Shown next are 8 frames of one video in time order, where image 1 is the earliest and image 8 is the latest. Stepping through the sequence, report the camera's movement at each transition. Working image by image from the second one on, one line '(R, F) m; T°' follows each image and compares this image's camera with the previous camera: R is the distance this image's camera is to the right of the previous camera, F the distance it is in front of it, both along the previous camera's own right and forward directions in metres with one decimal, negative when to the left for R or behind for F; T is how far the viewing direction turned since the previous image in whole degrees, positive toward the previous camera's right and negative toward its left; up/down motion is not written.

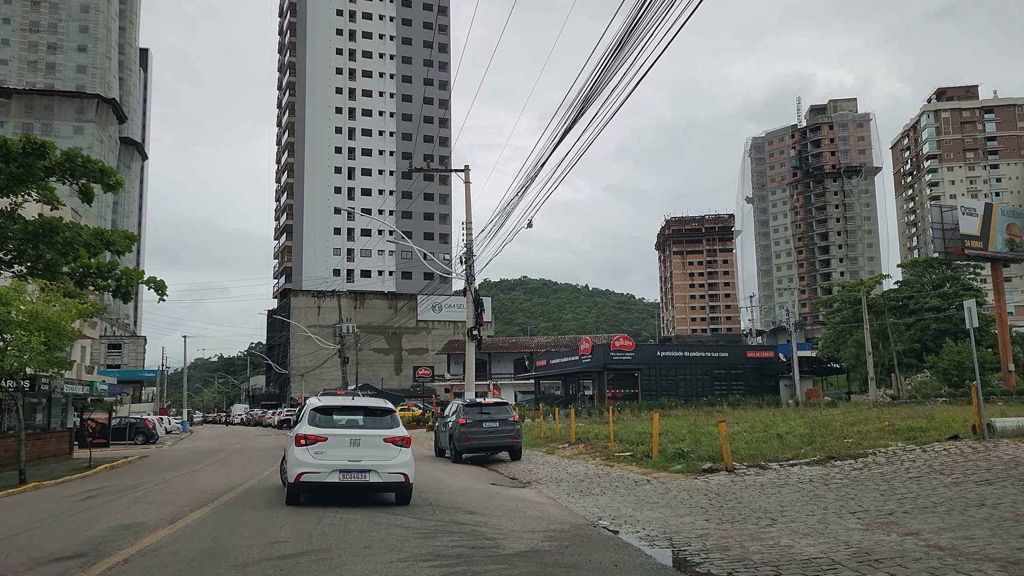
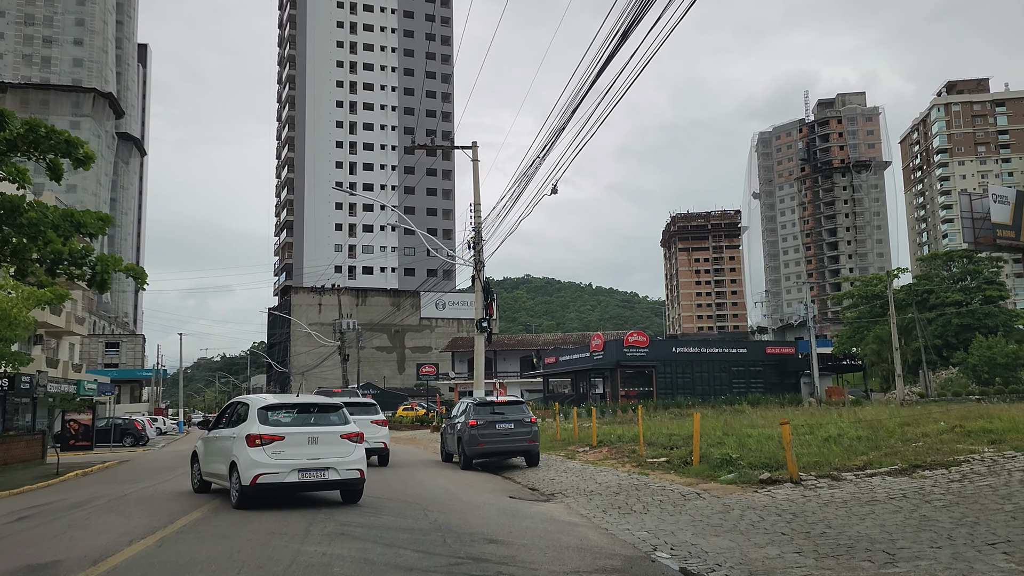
(-0.3, +2.2) m; 0°
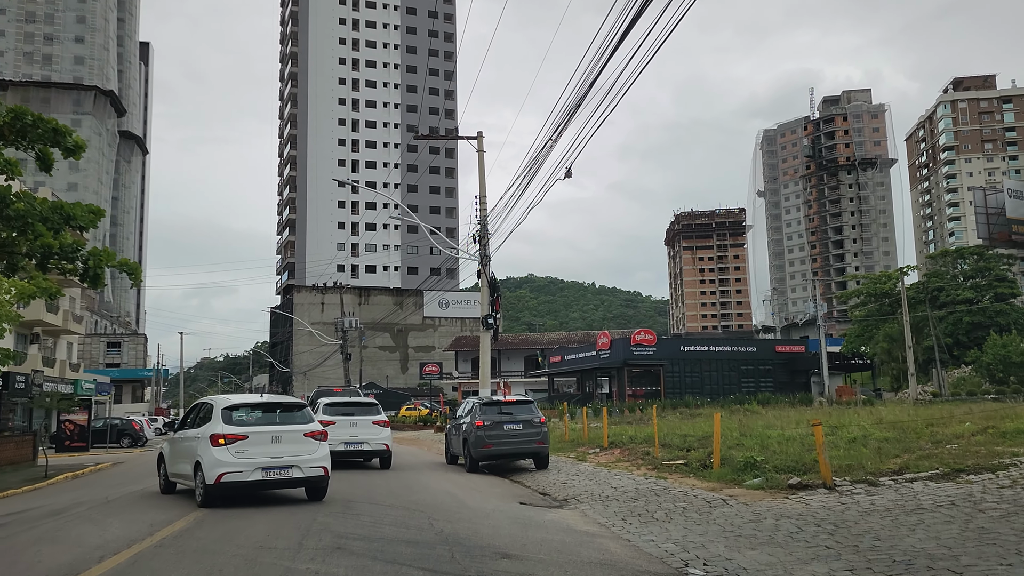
(-0.1, +0.8) m; 0°
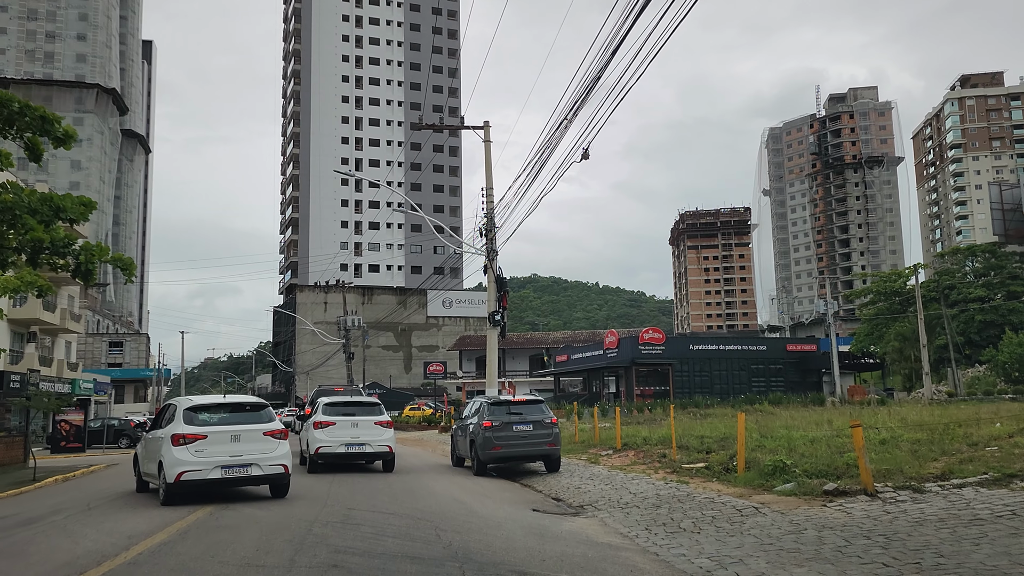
(-0.1, +0.8) m; 0°
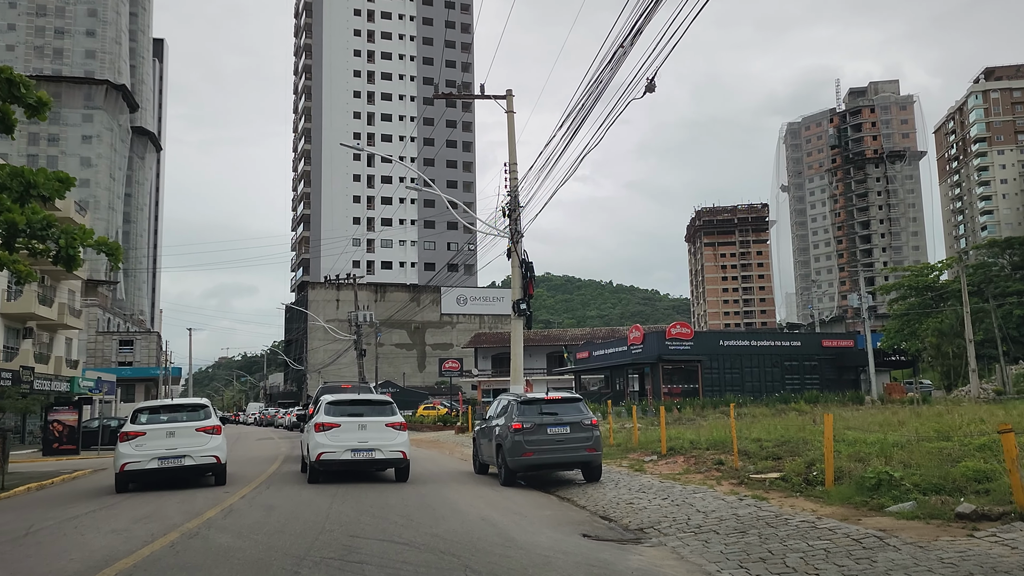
(-0.3, +2.2) m; -1°
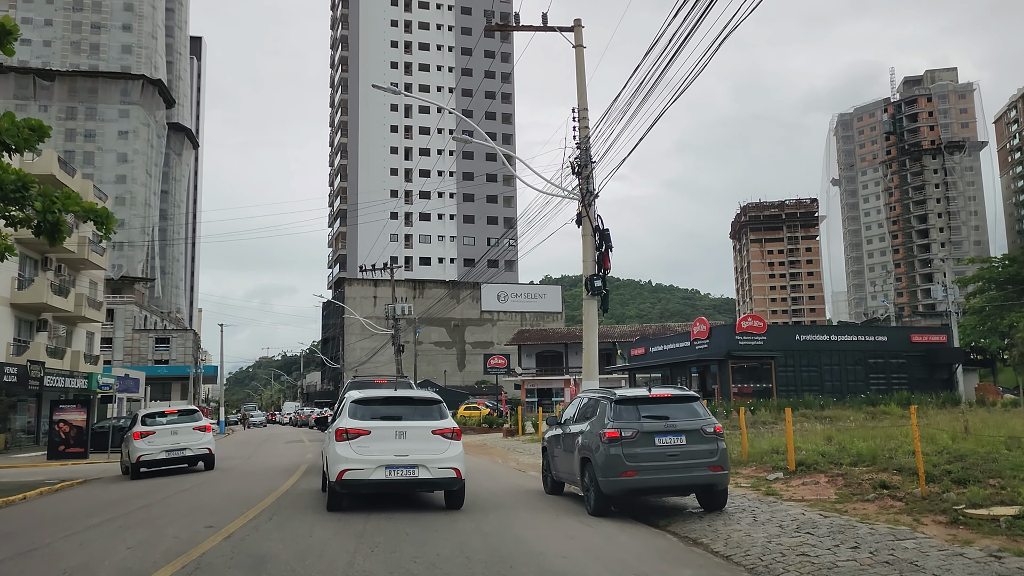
(-0.7, +3.7) m; -3°
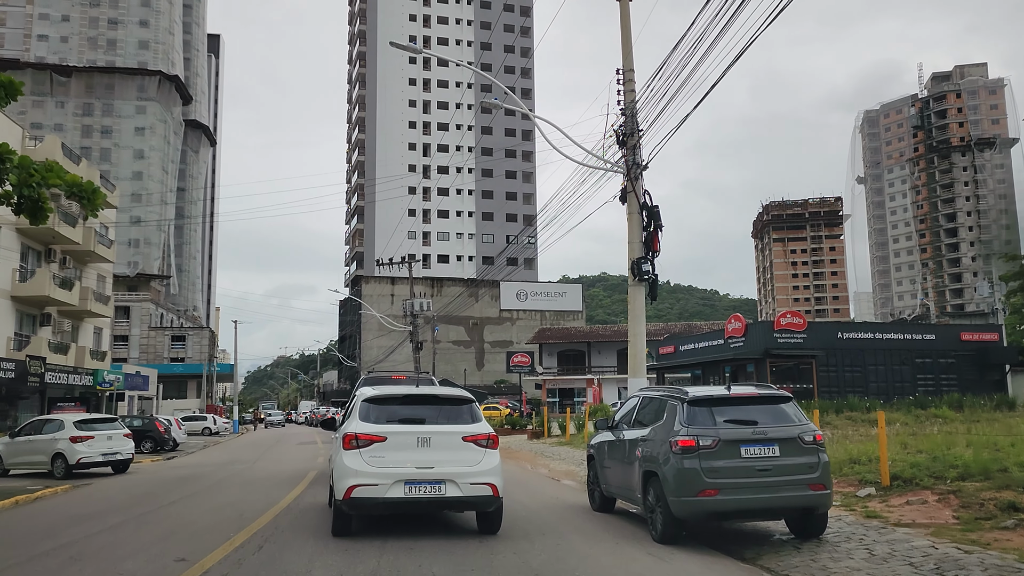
(-0.3, +1.9) m; -1°
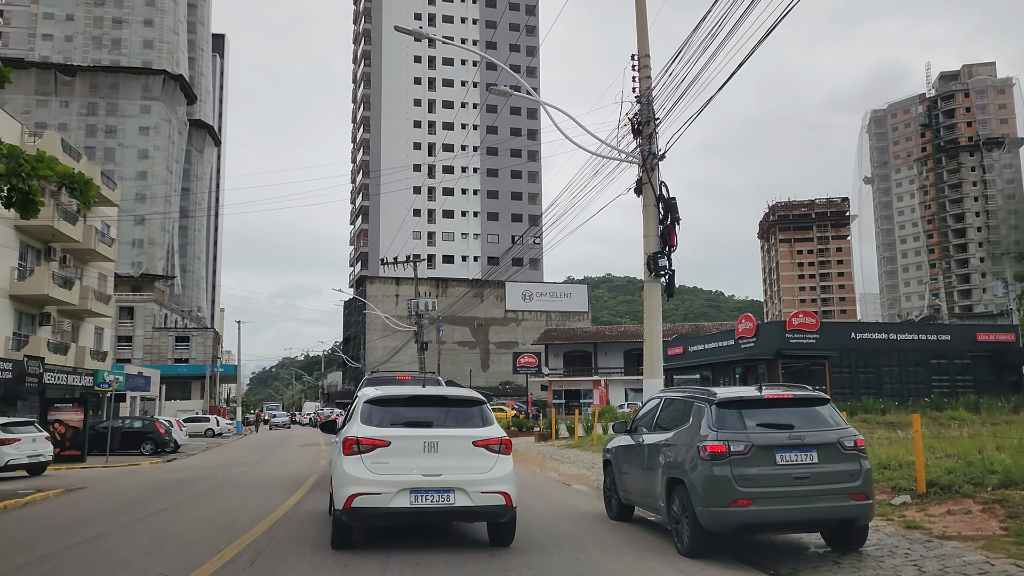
(-0.1, +0.6) m; 0°
